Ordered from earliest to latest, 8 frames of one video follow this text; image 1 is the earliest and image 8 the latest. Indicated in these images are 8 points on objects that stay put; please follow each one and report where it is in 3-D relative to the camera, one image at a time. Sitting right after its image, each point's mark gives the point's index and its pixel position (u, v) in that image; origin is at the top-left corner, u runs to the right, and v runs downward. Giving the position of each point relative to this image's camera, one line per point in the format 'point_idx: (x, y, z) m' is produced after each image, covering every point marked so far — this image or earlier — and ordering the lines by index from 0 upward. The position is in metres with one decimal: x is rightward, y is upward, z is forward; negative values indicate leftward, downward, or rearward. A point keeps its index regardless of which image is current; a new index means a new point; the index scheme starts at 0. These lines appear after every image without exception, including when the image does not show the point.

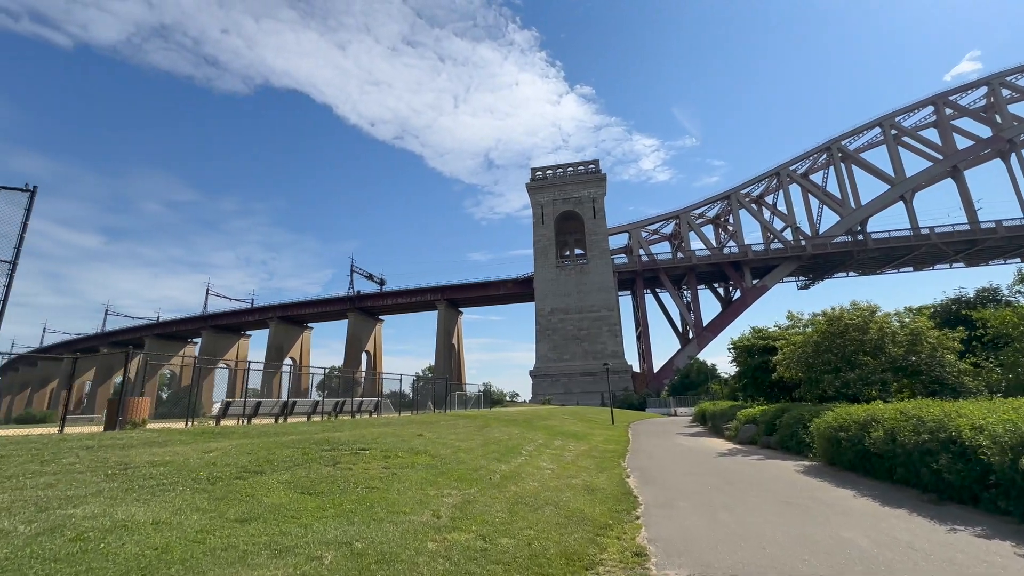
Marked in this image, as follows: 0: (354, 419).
0: (-6.3, -5.2, +17.6) m
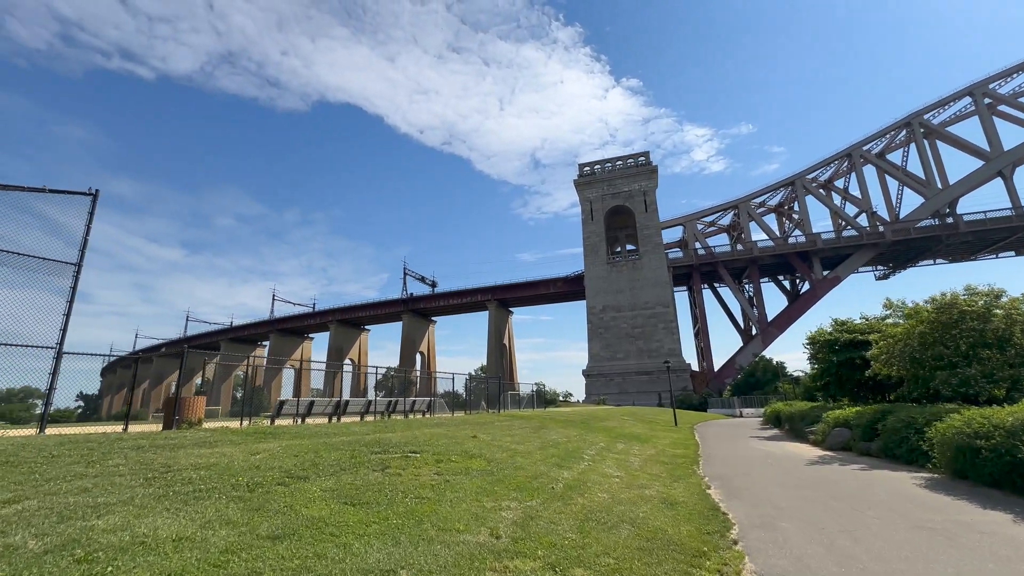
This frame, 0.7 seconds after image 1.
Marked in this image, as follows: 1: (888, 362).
0: (-4.1, -5.0, +17.1) m
1: (+14.9, -2.8, +17.4) m
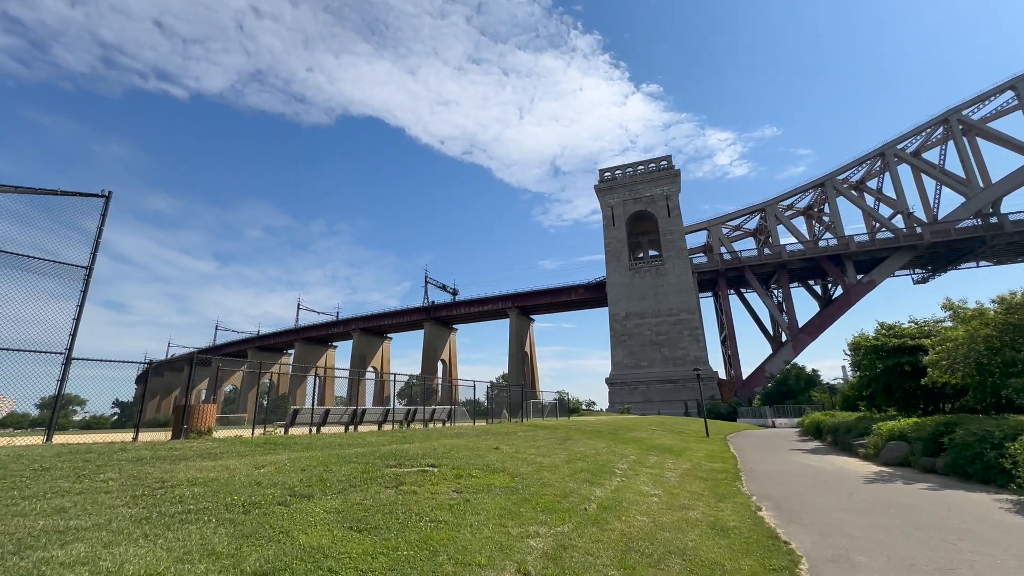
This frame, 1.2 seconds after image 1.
0: (-3.2, -5.2, +16.4) m
1: (+15.8, -2.8, +15.9) m
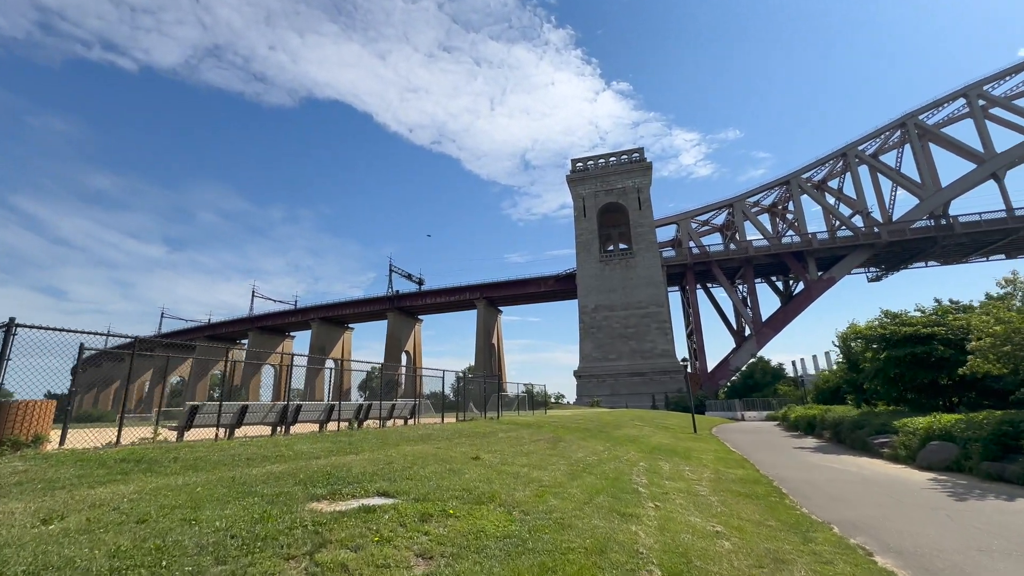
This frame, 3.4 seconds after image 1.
0: (-3.8, -4.1, +13.0) m
1: (+15.2, -2.1, +13.8) m
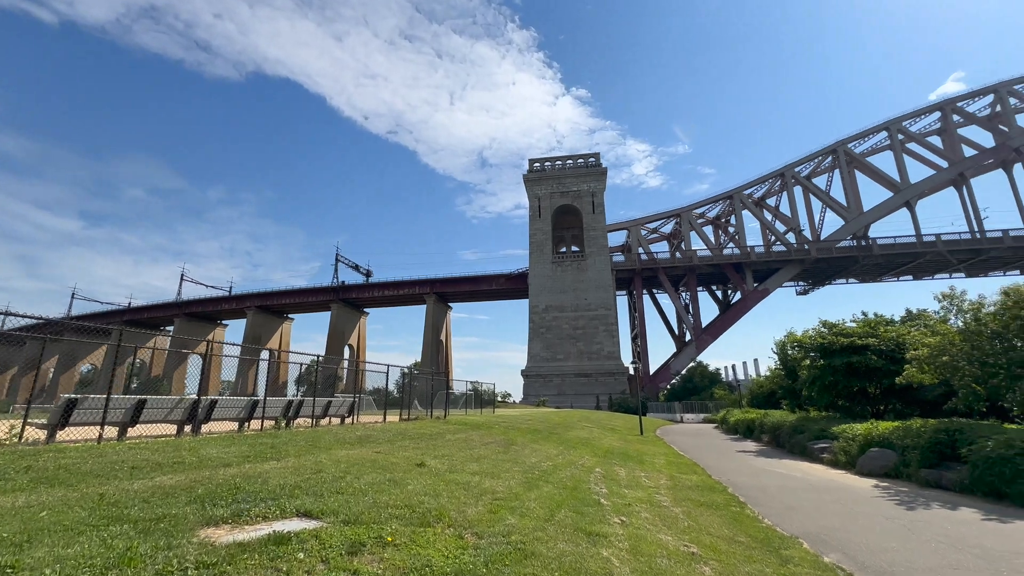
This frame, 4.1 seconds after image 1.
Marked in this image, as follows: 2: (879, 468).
0: (-5.1, -3.7, +11.5) m
1: (+13.8, -2.5, +14.4) m
2: (+11.0, -5.4, +13.5) m
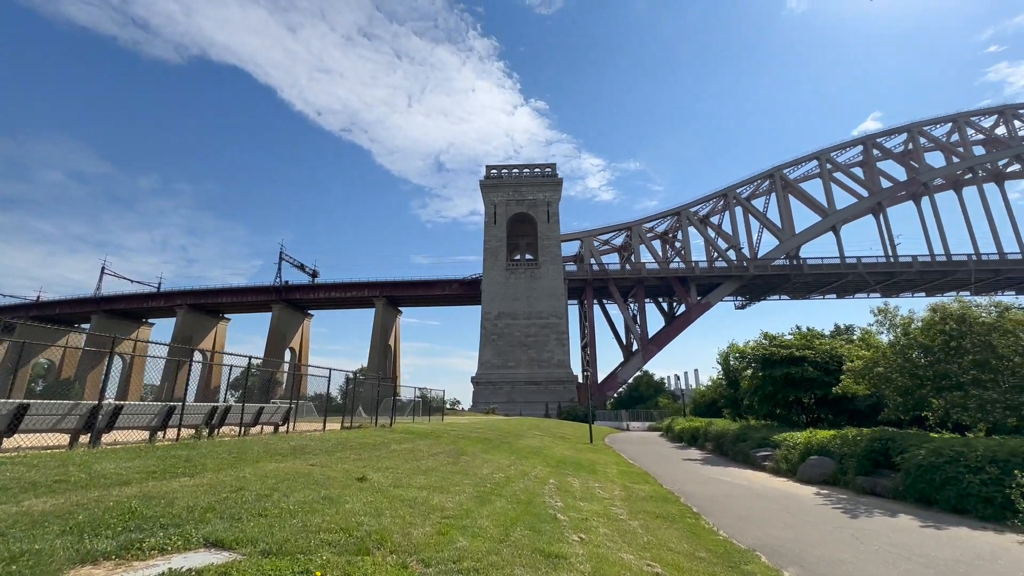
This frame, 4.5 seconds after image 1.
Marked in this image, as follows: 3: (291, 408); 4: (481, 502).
0: (-6.3, -3.5, +10.3) m
1: (+12.3, -3.1, +15.1) m
2: (+9.5, -5.8, +13.9) m
3: (-7.0, -3.7, +14.2) m
4: (-0.5, -3.6, +7.5) m
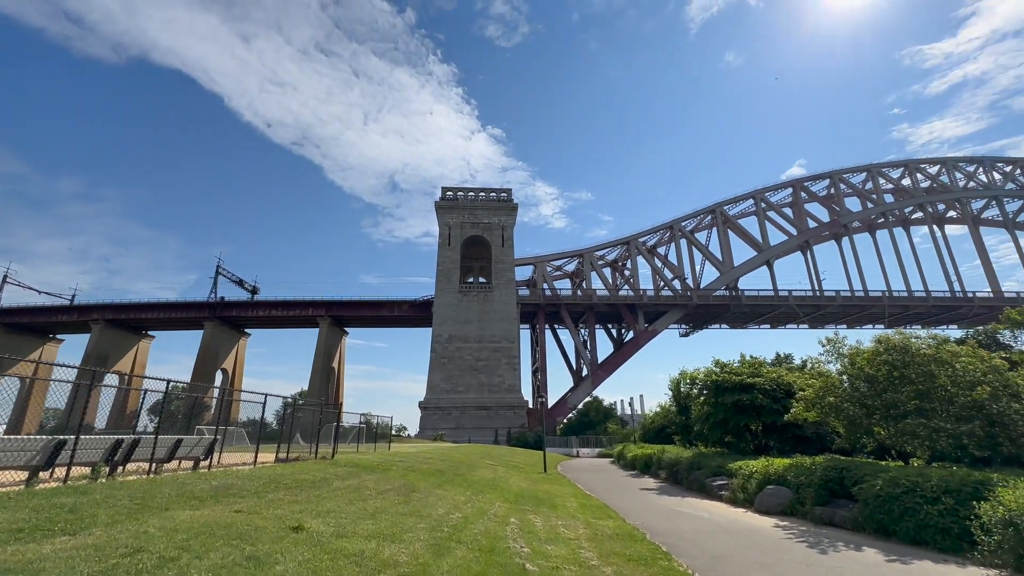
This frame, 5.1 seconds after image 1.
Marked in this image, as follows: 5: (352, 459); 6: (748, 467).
0: (-7.1, -3.7, +8.7) m
1: (+10.8, -4.1, +15.5) m
2: (+8.2, -6.7, +13.8) m
3: (-8.2, -4.1, +12.4) m
4: (-1.1, -3.8, +6.6) m
5: (-6.5, -7.1, +18.7) m
6: (+8.8, -6.7, +16.7) m
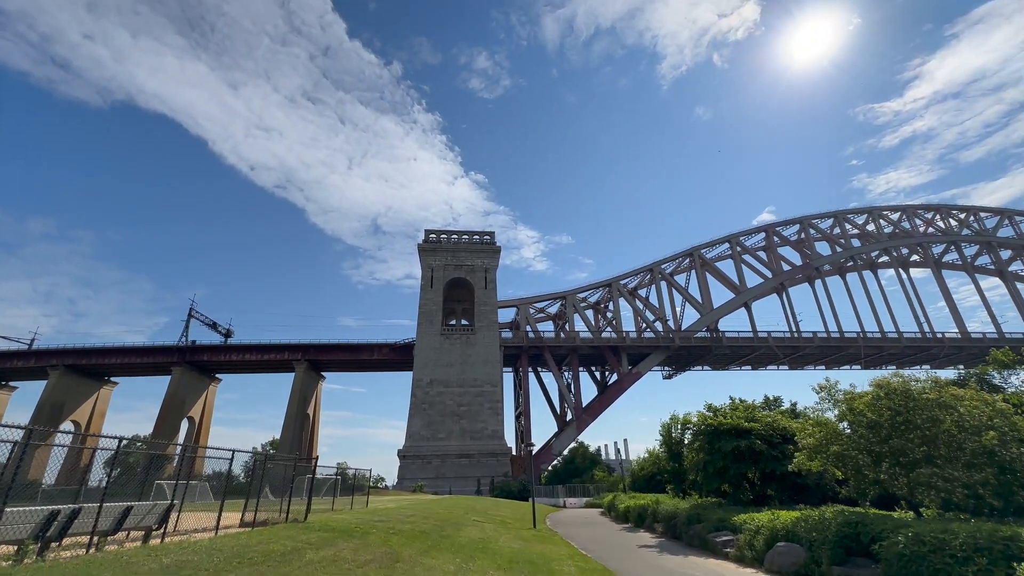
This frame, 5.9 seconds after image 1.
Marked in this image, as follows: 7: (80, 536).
0: (-7.1, -4.5, +7.4) m
1: (+10.6, -5.5, +14.9) m
2: (+8.0, -8.0, +12.9) m
3: (-8.3, -5.3, +11.1) m
4: (-1.0, -4.4, +5.5) m
5: (-6.9, -8.8, +17.1) m
6: (+8.5, -8.2, +15.8) m
7: (-9.1, -5.2, +9.6) m
